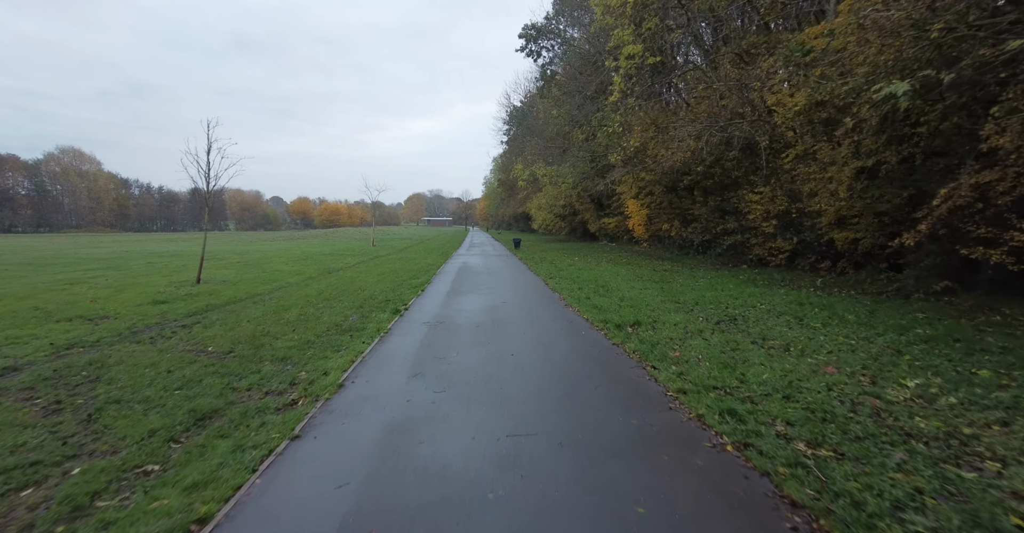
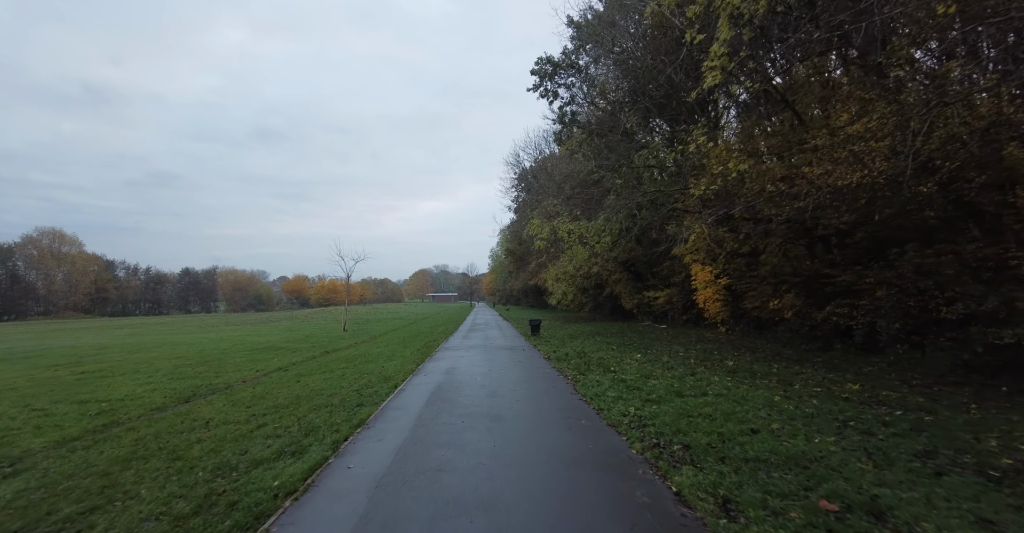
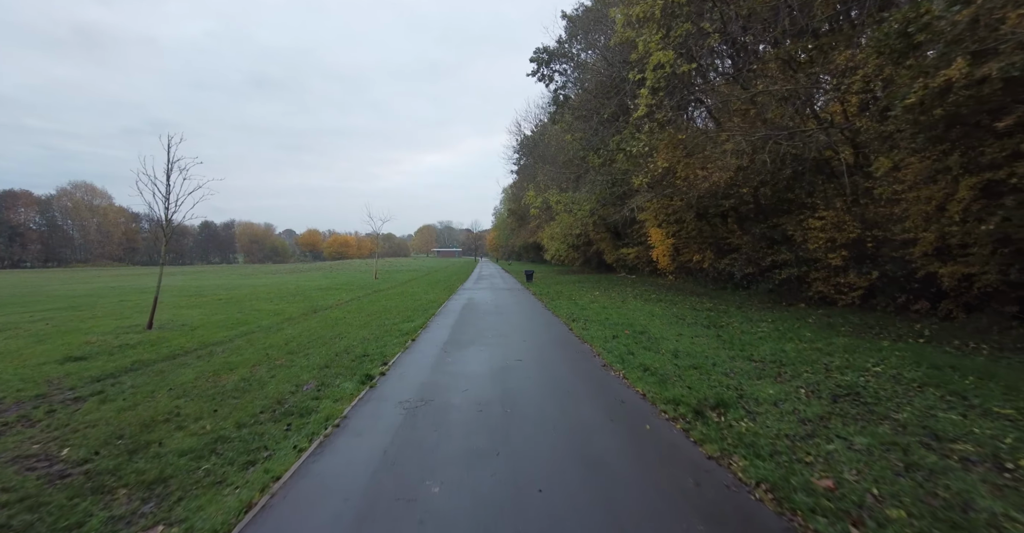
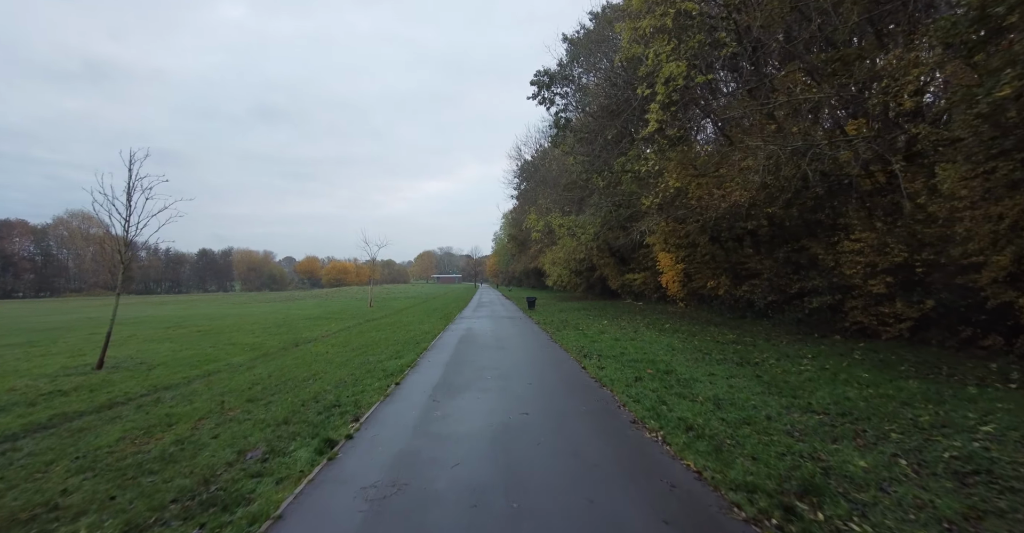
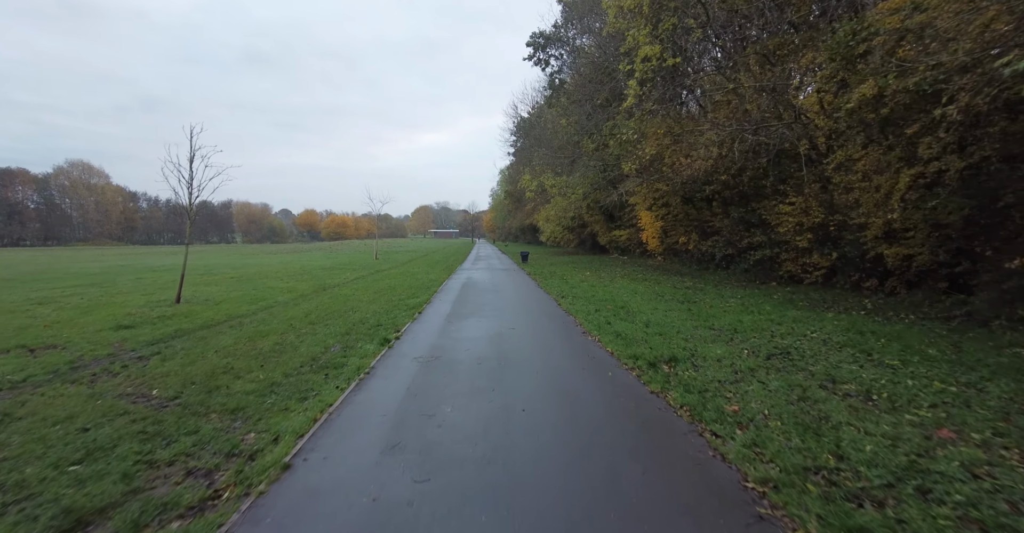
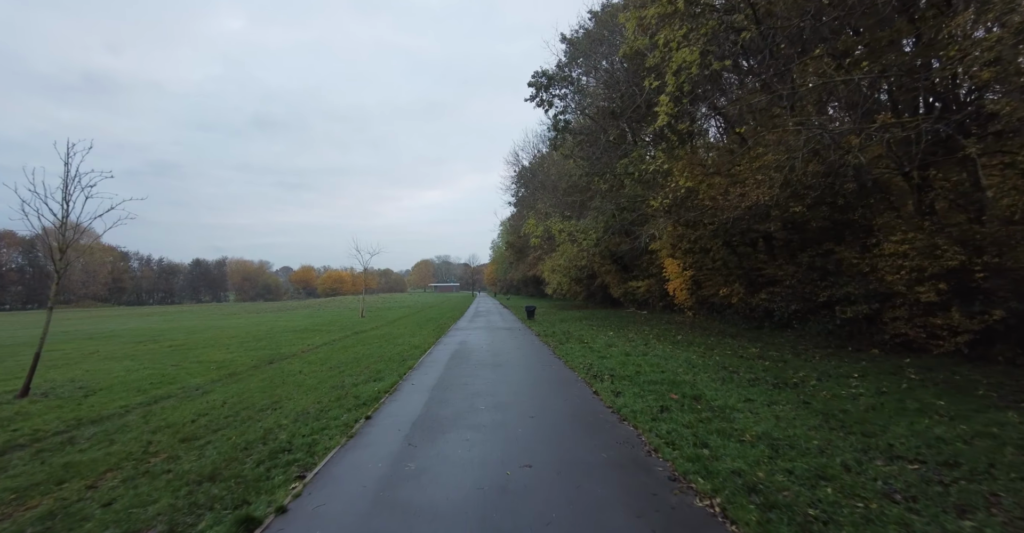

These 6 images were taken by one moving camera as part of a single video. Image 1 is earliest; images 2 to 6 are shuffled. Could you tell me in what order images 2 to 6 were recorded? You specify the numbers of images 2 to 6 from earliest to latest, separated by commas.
5, 3, 4, 6, 2
